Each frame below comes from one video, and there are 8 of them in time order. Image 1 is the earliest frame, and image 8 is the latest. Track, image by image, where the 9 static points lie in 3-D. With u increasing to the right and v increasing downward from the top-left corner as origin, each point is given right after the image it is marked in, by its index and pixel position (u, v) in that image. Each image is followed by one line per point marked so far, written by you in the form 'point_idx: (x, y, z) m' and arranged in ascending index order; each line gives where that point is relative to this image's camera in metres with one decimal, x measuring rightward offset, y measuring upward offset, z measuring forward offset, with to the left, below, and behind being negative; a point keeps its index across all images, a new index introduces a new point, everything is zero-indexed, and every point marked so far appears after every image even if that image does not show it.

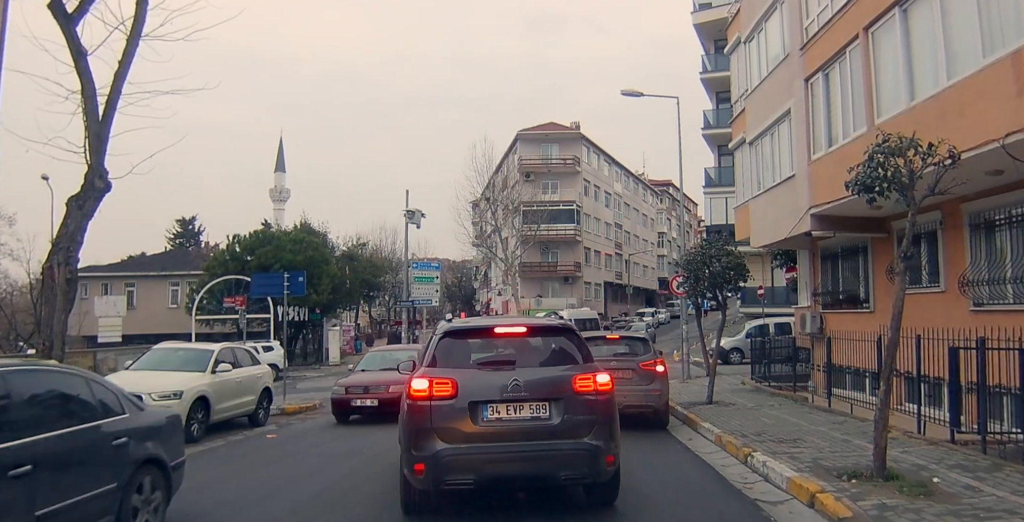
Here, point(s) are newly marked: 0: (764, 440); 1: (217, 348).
0: (+3.3, -2.3, +8.9) m
1: (-5.1, -1.4, +11.8) m
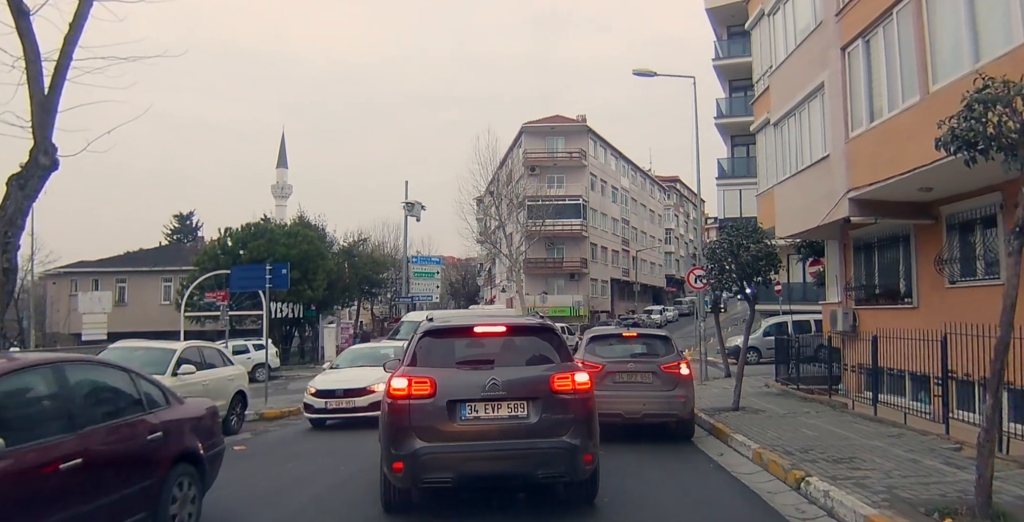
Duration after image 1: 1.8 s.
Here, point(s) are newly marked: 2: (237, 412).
0: (+3.3, -2.1, +7.5) m
1: (-5.0, -1.3, +10.5) m
2: (-4.6, -2.5, +11.4) m
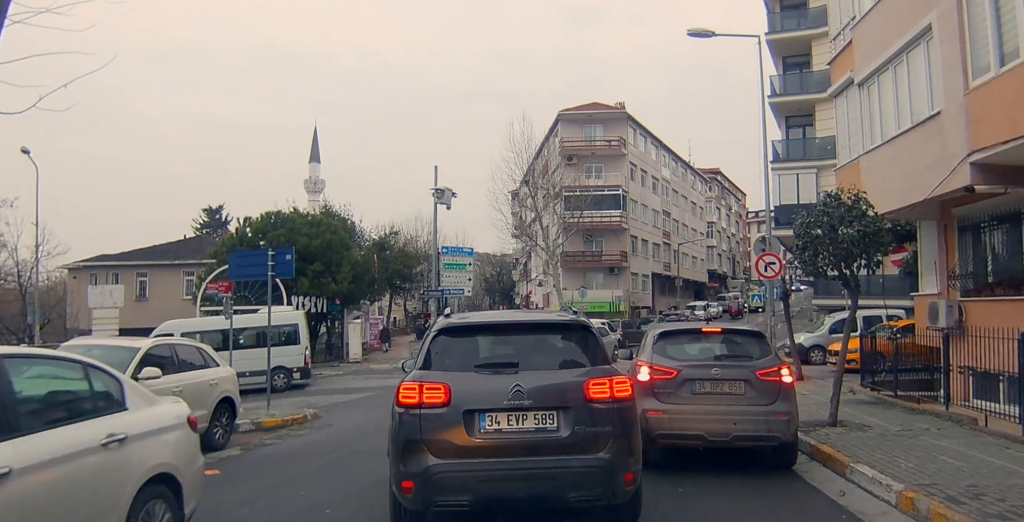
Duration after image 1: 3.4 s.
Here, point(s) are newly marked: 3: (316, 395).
0: (+3.6, -1.9, +5.1) m
1: (-4.5, -1.0, +8.5) m
2: (-4.0, -2.2, +9.4) m
3: (-5.4, -3.7, +19.3) m
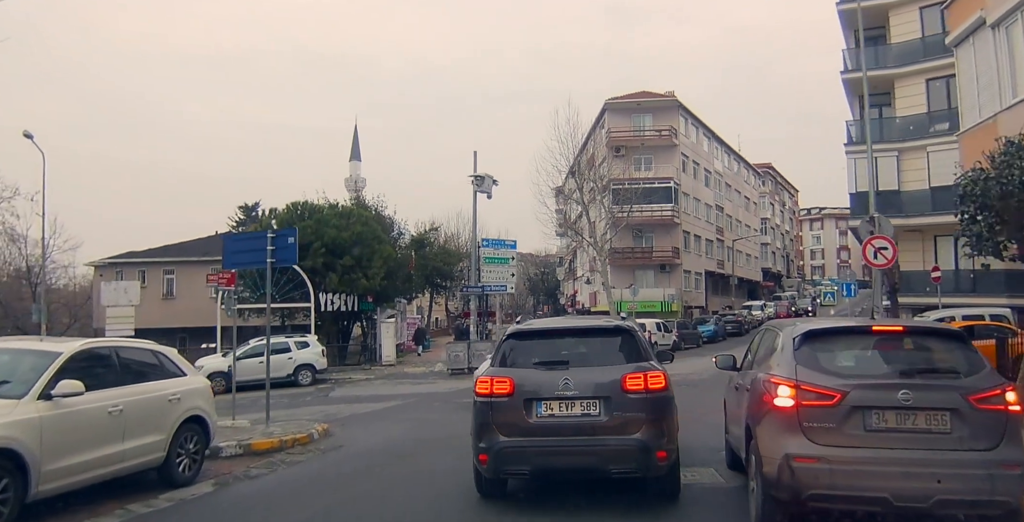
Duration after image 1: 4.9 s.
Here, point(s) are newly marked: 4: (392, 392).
0: (+3.9, -1.6, +2.5) m
1: (-4.0, -0.8, +6.4) m
2: (-3.4, -2.0, +7.2) m
3: (-4.2, -3.5, +17.1) m
4: (-3.3, -3.6, +19.2) m
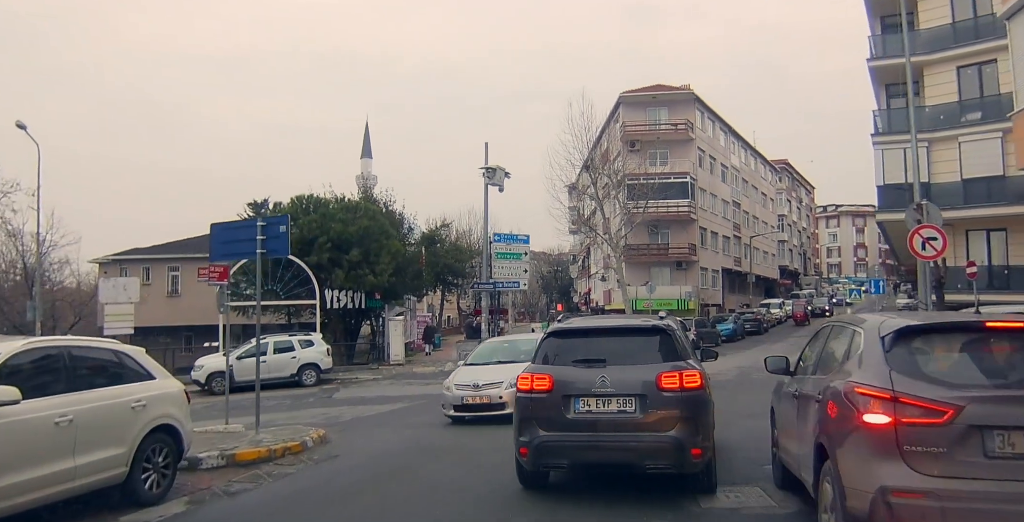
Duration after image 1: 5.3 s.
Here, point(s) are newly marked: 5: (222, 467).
0: (+4.0, -1.5, +1.4) m
1: (-3.9, -0.7, +5.5) m
2: (-3.3, -1.9, +6.4) m
3: (-3.9, -3.4, +16.3) m
4: (-3.0, -3.5, +18.3) m
5: (-3.3, -2.3, +7.8) m
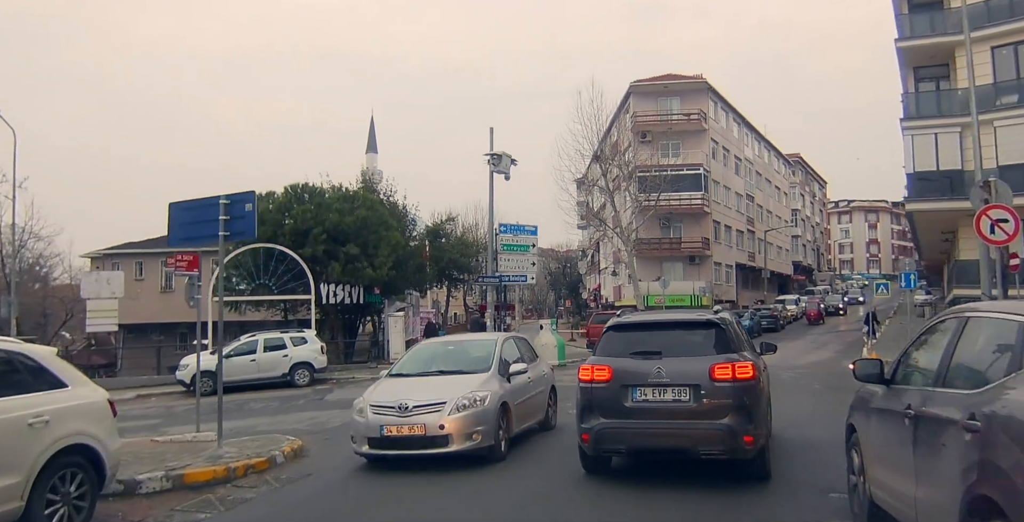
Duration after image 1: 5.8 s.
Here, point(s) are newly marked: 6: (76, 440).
0: (+3.9, -1.3, 0.0) m
1: (-3.9, -0.5, +4.2) m
2: (-3.3, -1.7, +5.0) m
3: (-3.8, -3.1, +15.0) m
4: (-2.8, -3.3, +17.0) m
5: (-3.2, -2.2, +6.5) m
6: (-3.2, -1.3, +5.1) m
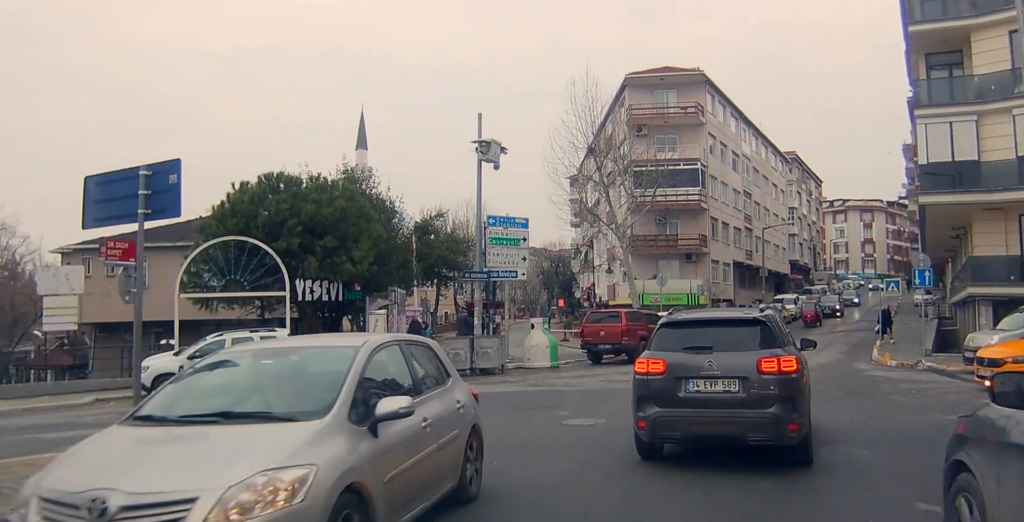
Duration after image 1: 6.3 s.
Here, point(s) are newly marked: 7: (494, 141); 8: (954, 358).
0: (+3.8, -1.2, -1.3) m
1: (-4.0, -0.3, +2.8) m
2: (-3.4, -1.6, +3.7) m
3: (-4.0, -3.0, +13.6) m
4: (-3.1, -3.1, +15.6) m
5: (-3.4, -2.0, +5.1) m
6: (-3.4, -1.2, +3.7) m
7: (-0.6, +3.5, +20.0) m
8: (+10.4, -2.3, +16.2) m
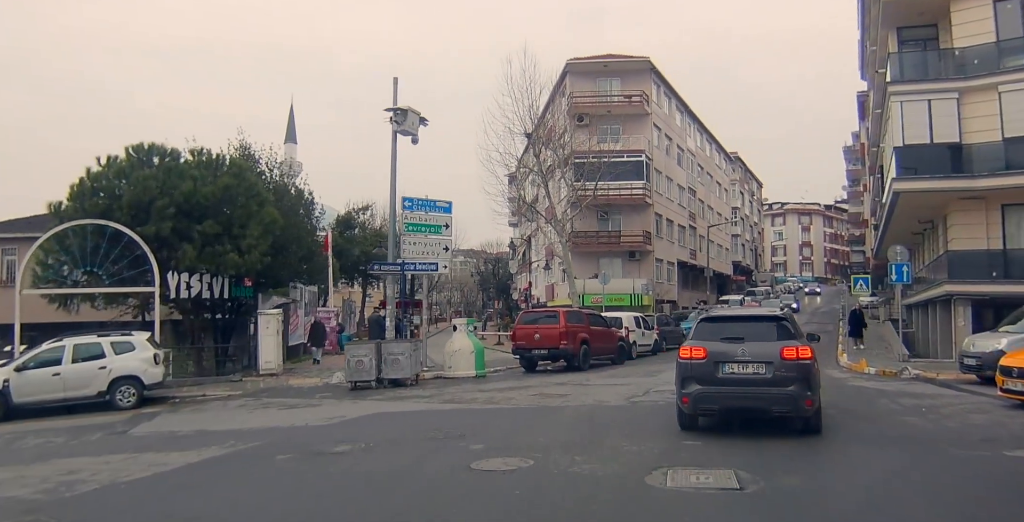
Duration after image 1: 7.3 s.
0: (+3.7, -0.9, -3.9) m
1: (-4.5, 0.0, -0.5) m
2: (-4.0, -1.2, +0.4) m
3: (-5.4, -2.7, +10.2) m
4: (-4.7, -2.8, +12.3) m
5: (-4.1, -1.7, +1.9) m
6: (-3.9, -0.9, +0.5) m
7: (-2.5, +3.7, +17.0) m
8: (+8.7, -2.1, +14.0) m
